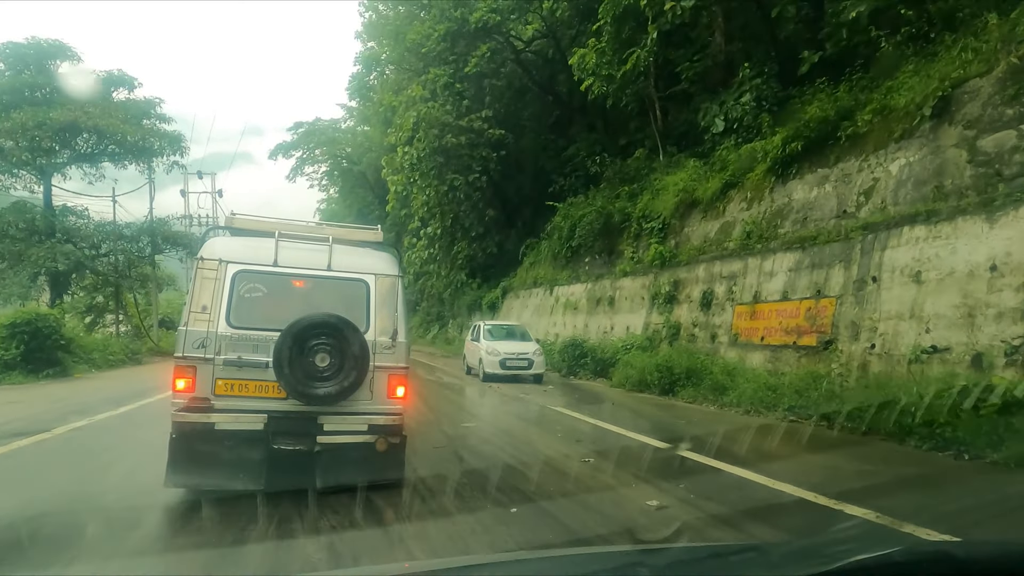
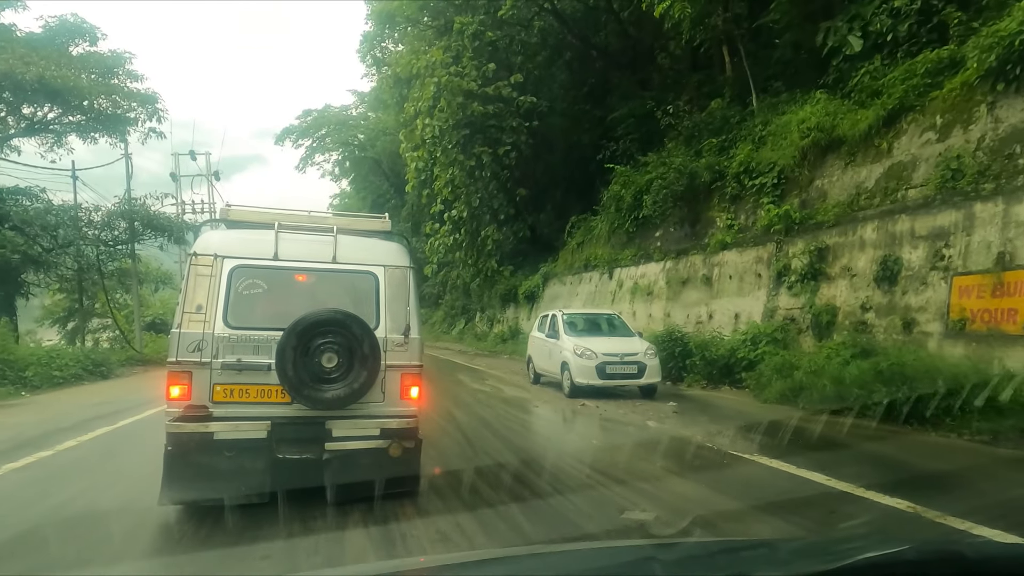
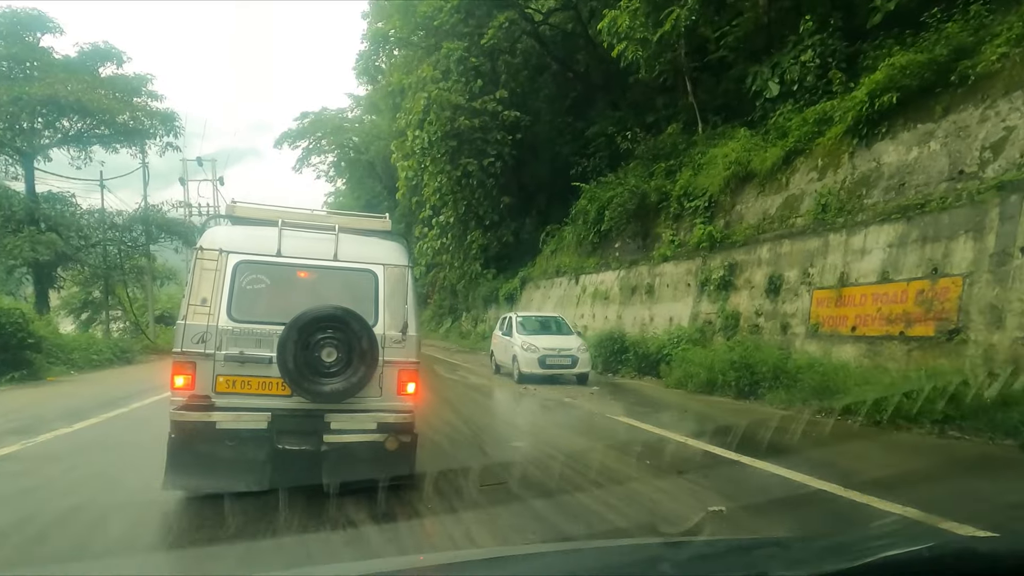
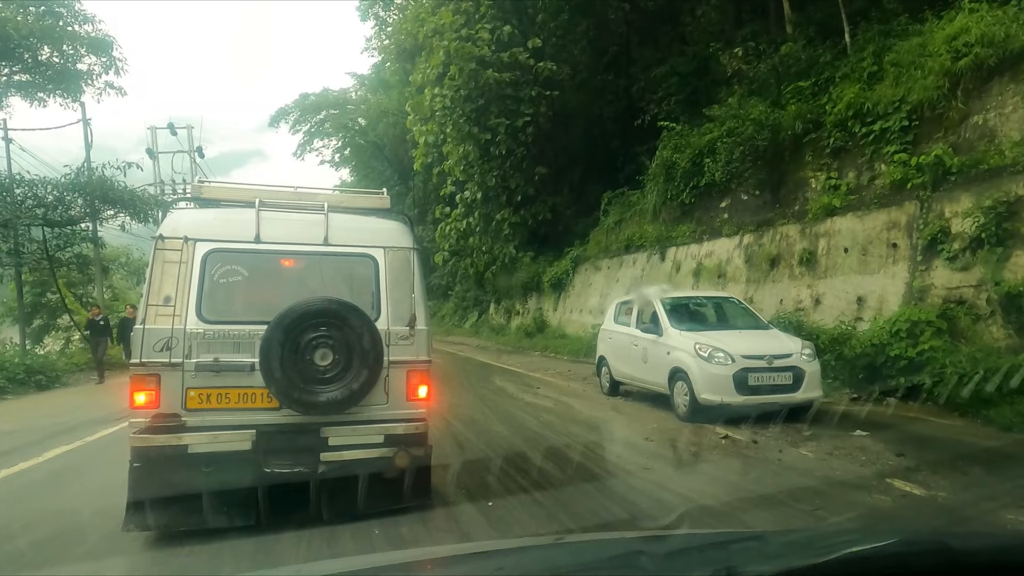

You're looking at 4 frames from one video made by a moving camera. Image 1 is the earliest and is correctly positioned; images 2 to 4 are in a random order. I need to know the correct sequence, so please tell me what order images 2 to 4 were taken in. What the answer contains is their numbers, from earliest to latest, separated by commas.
3, 2, 4
